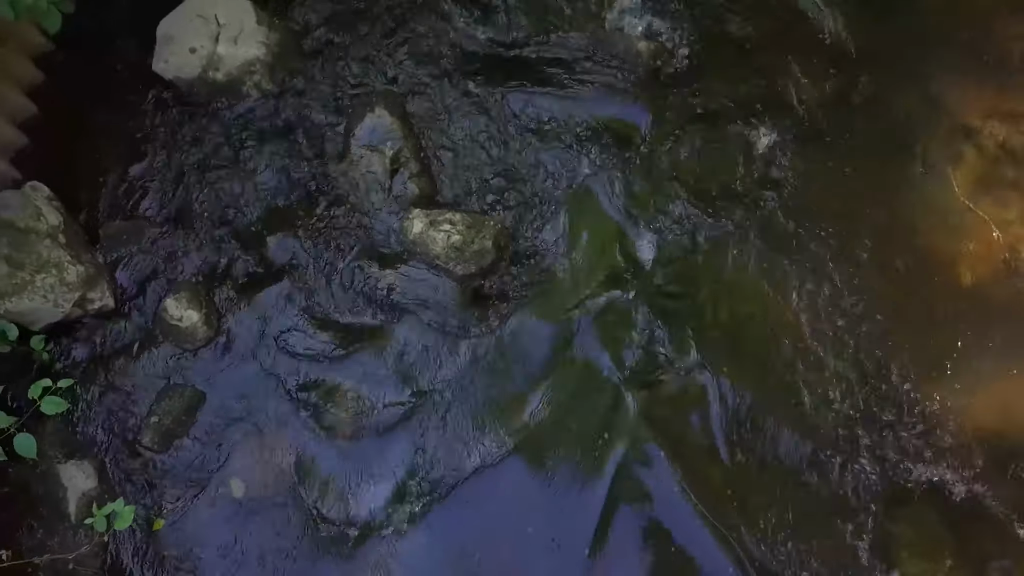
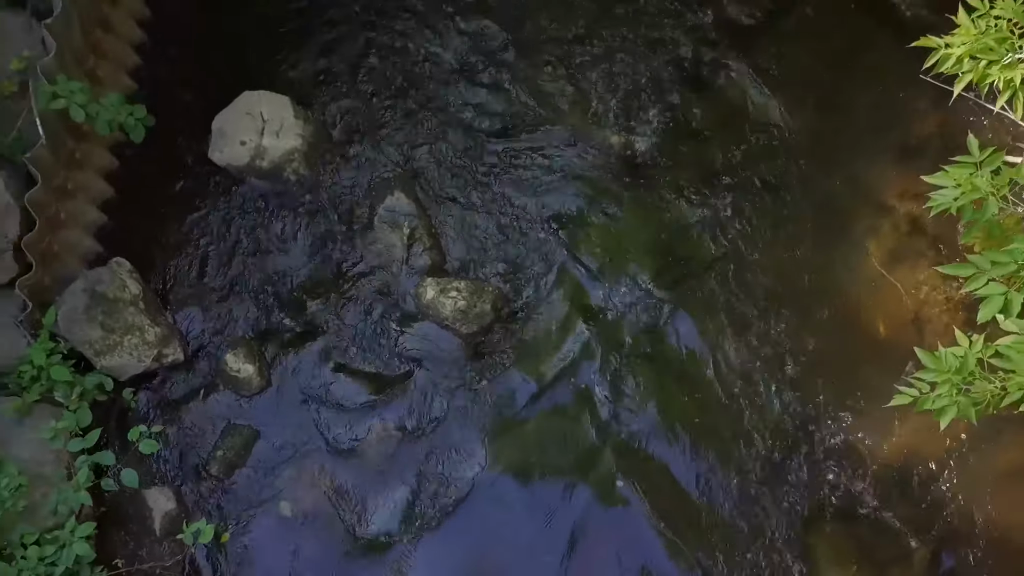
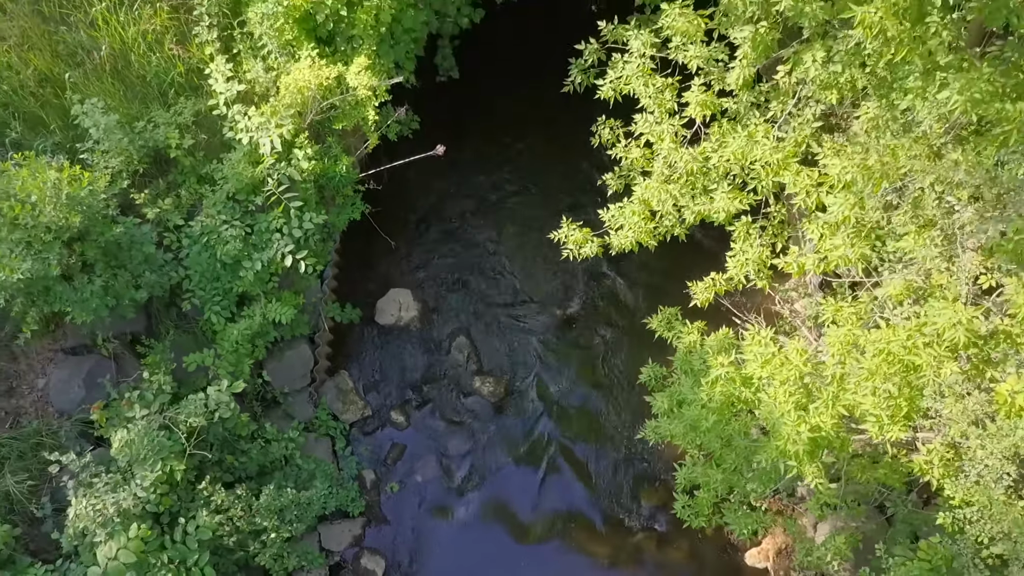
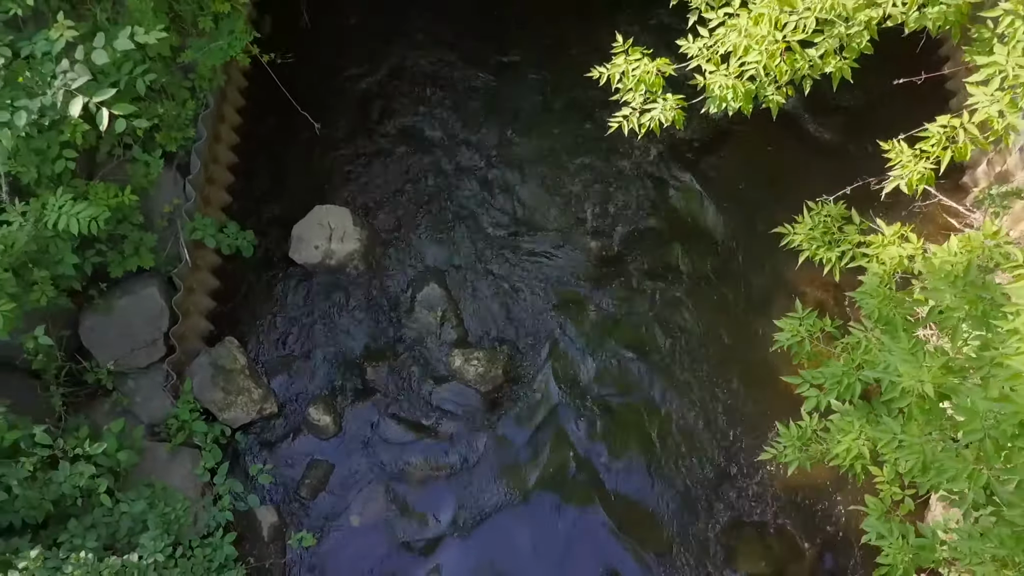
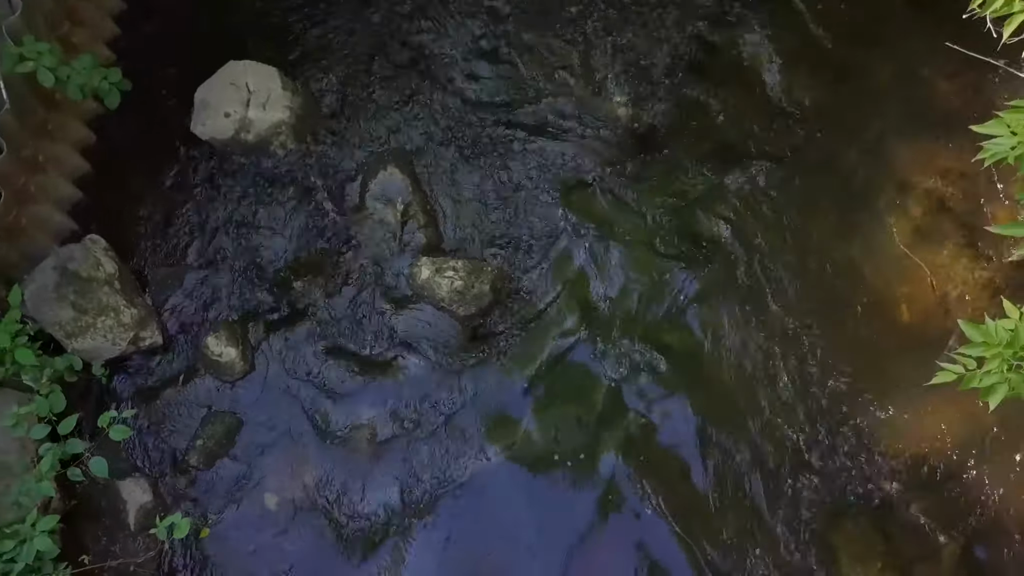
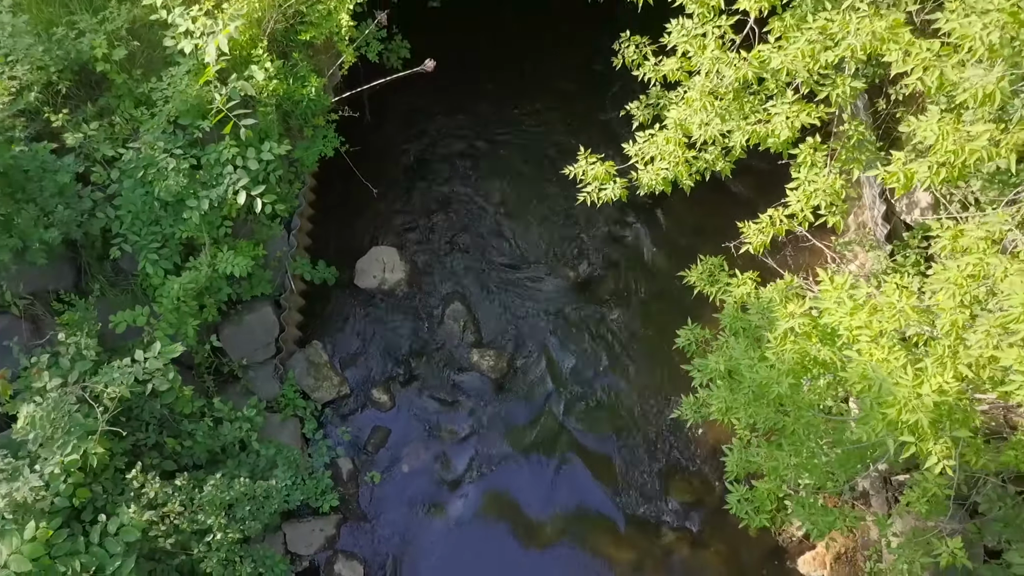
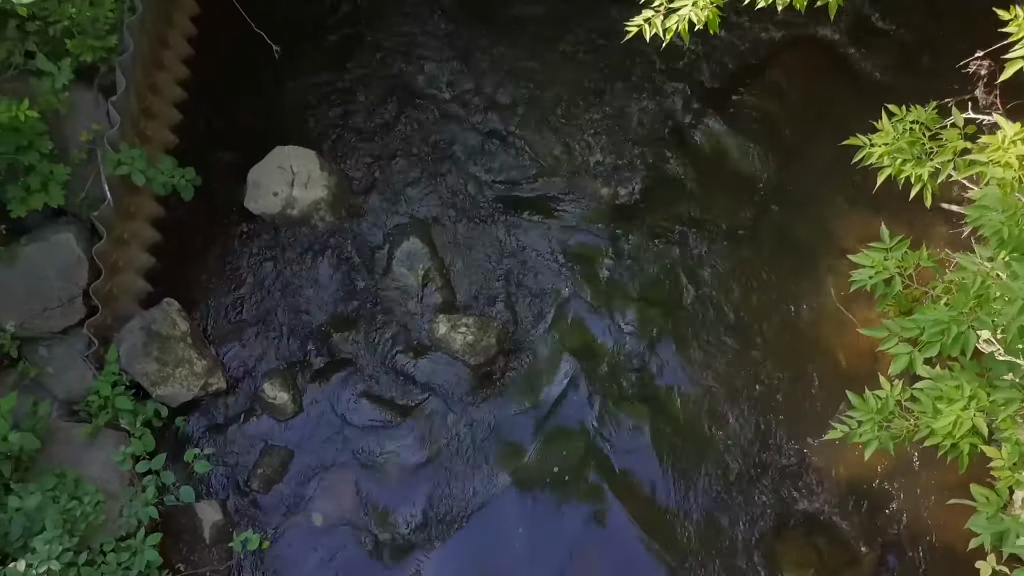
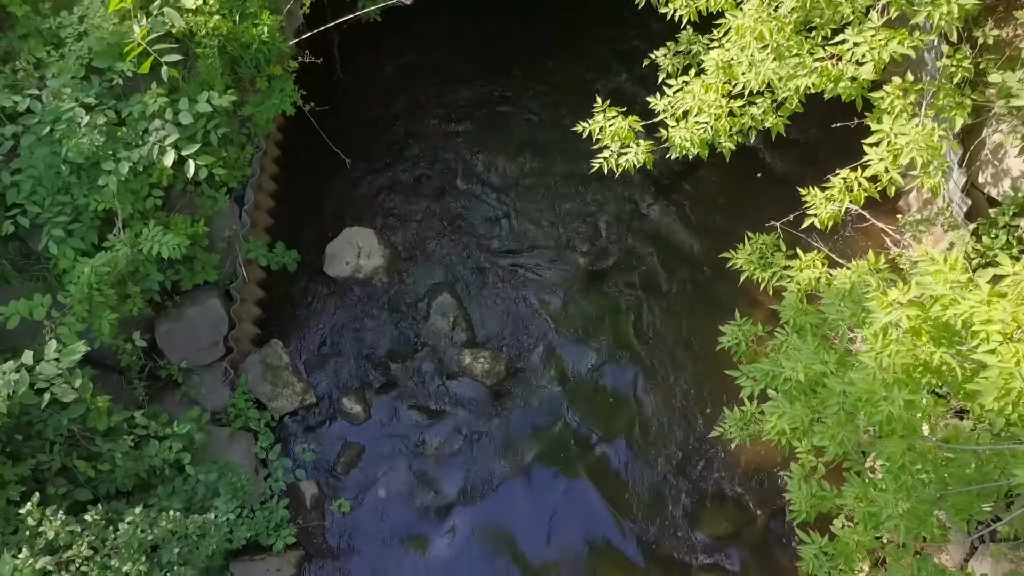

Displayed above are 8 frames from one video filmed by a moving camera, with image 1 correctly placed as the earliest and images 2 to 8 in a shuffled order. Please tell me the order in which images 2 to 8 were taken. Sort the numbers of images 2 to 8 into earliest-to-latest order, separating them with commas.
5, 2, 7, 4, 8, 6, 3
